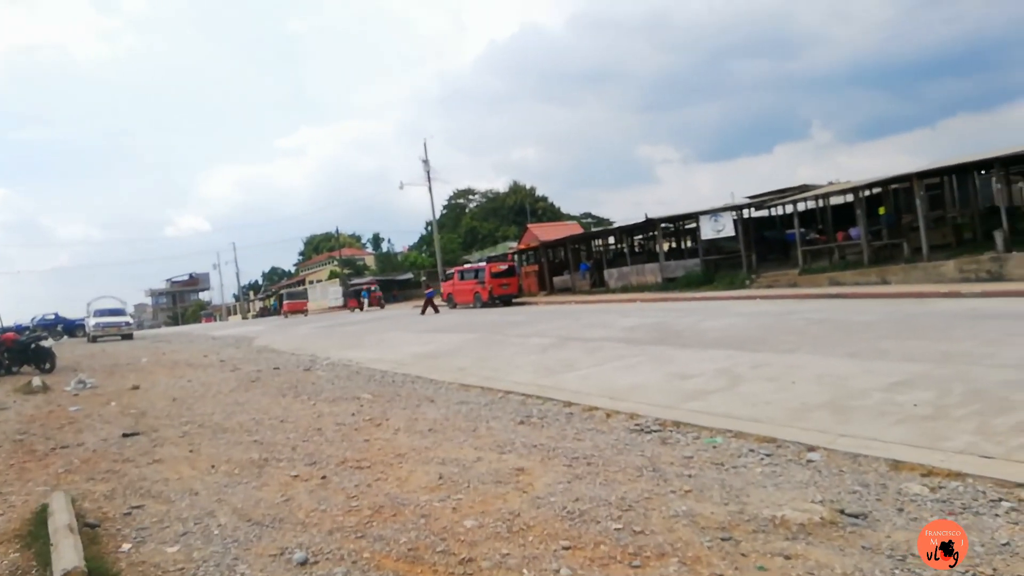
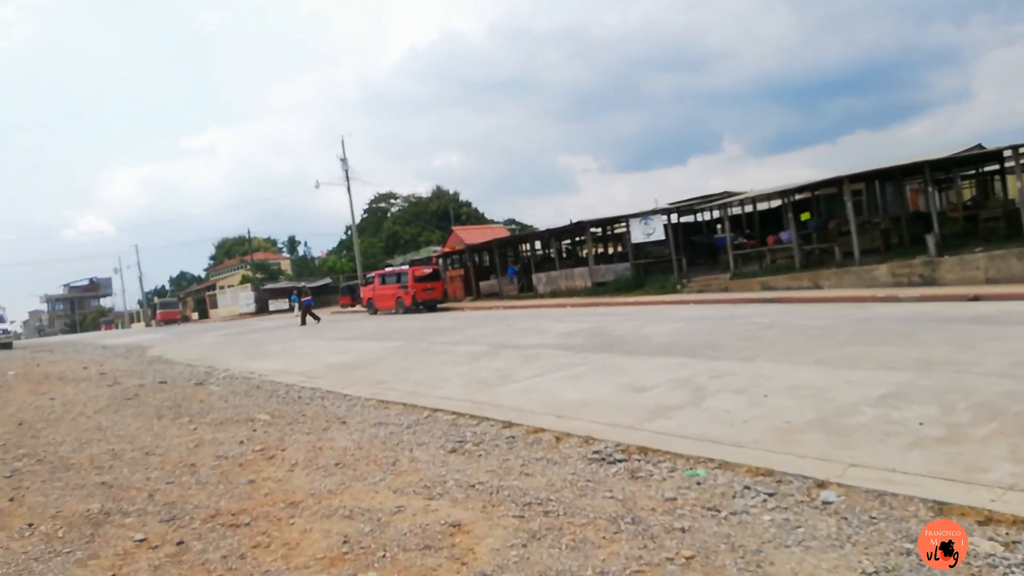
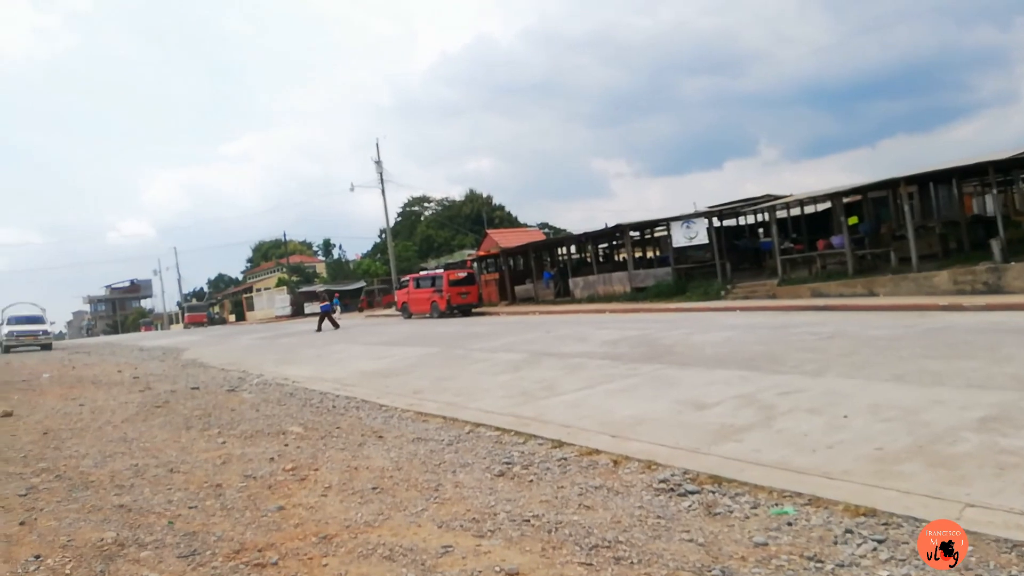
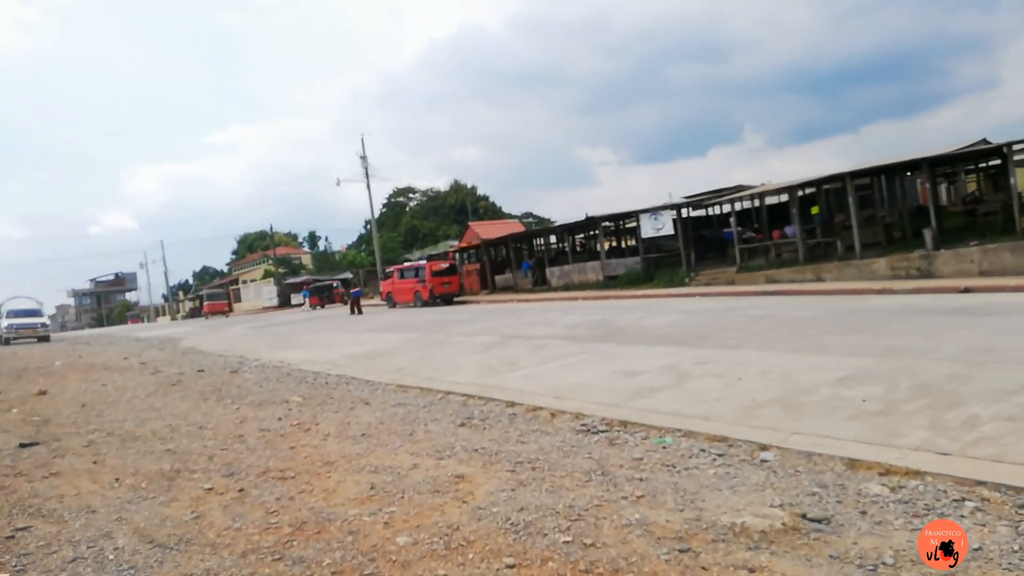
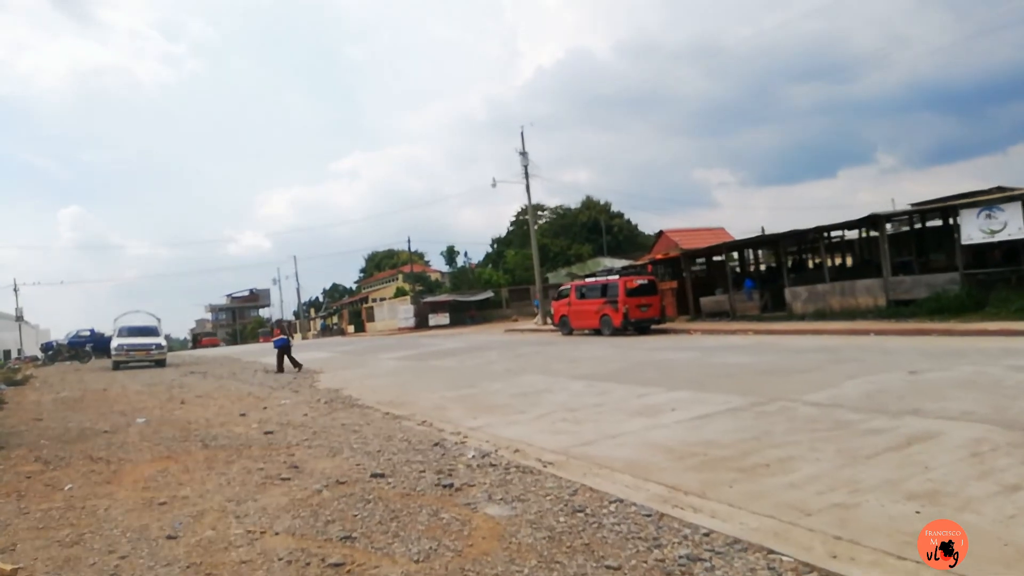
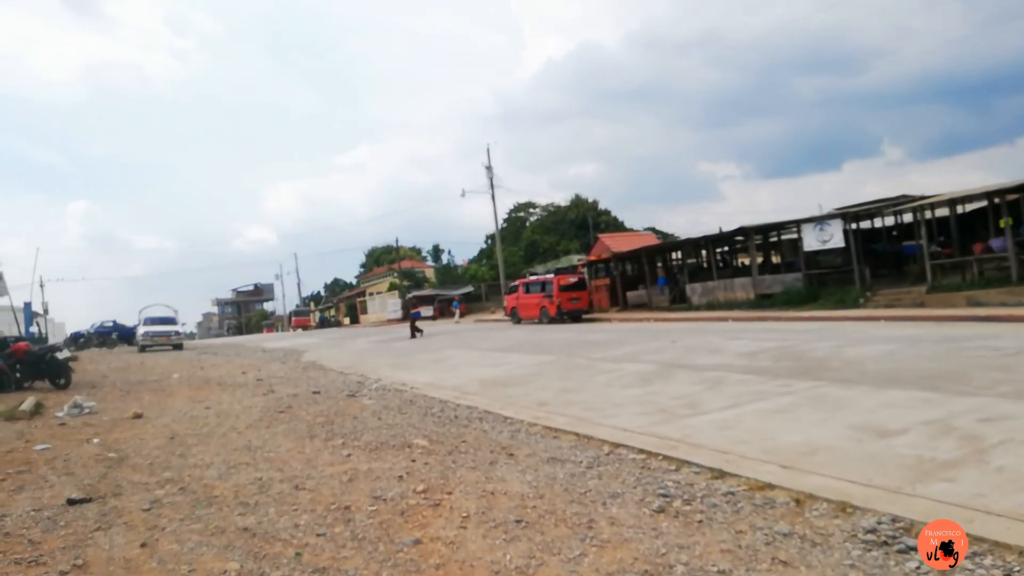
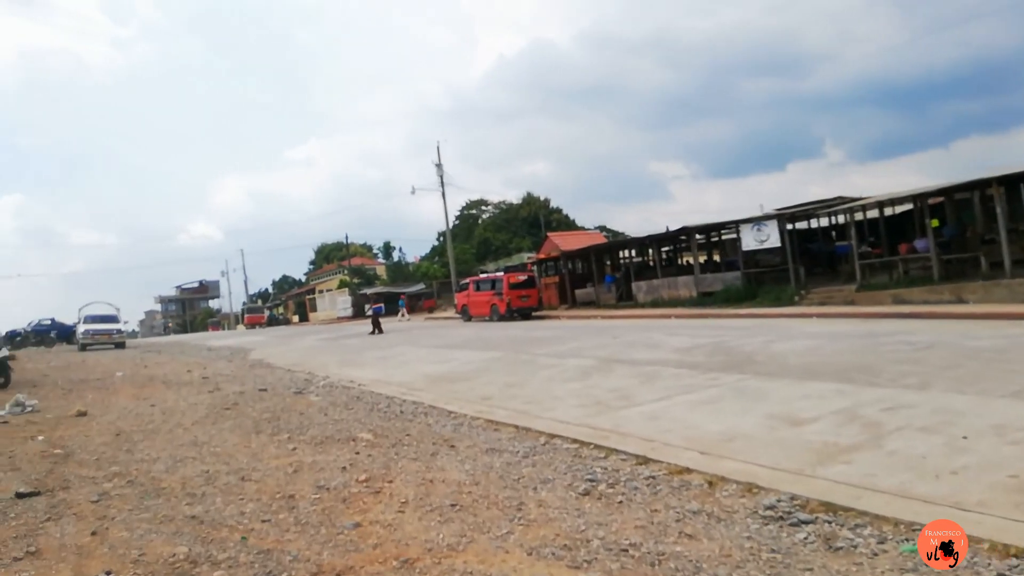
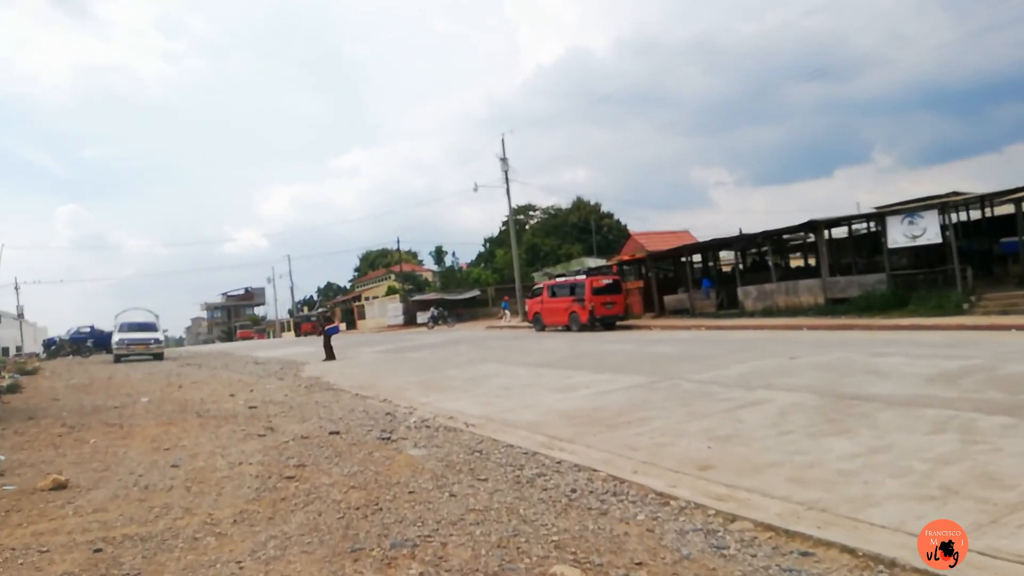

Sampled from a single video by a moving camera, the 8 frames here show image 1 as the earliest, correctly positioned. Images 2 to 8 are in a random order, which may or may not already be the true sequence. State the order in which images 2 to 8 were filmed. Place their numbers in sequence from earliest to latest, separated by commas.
4, 2, 3, 7, 6, 8, 5
